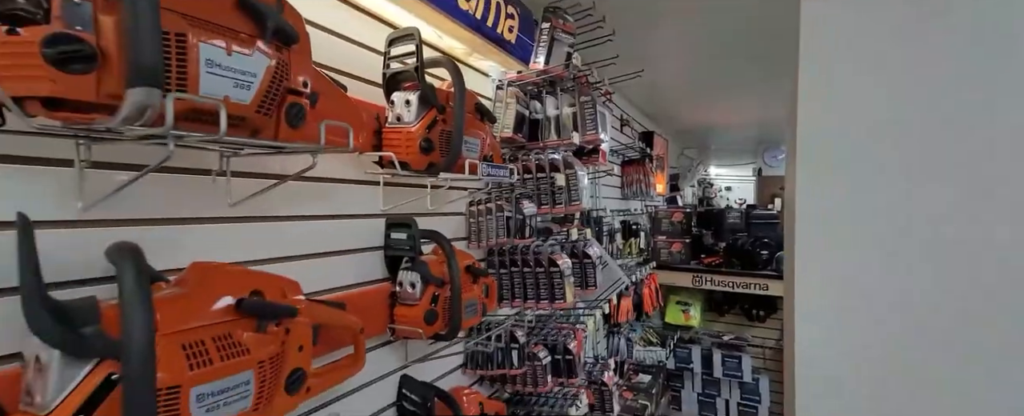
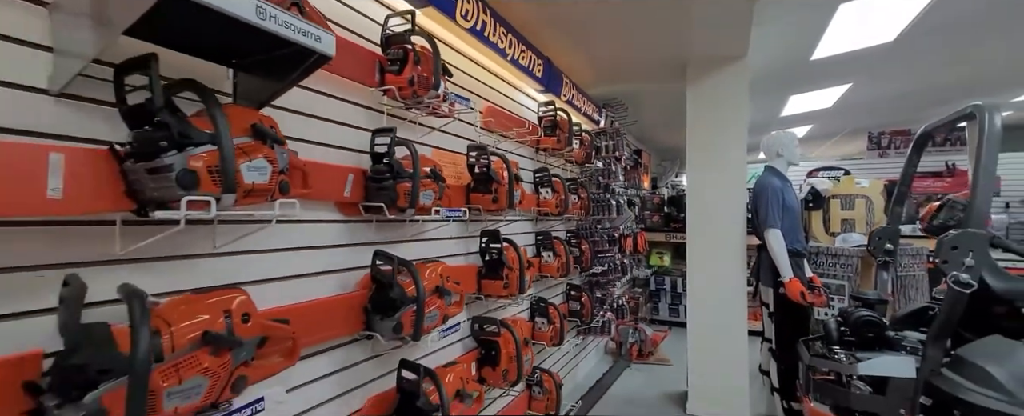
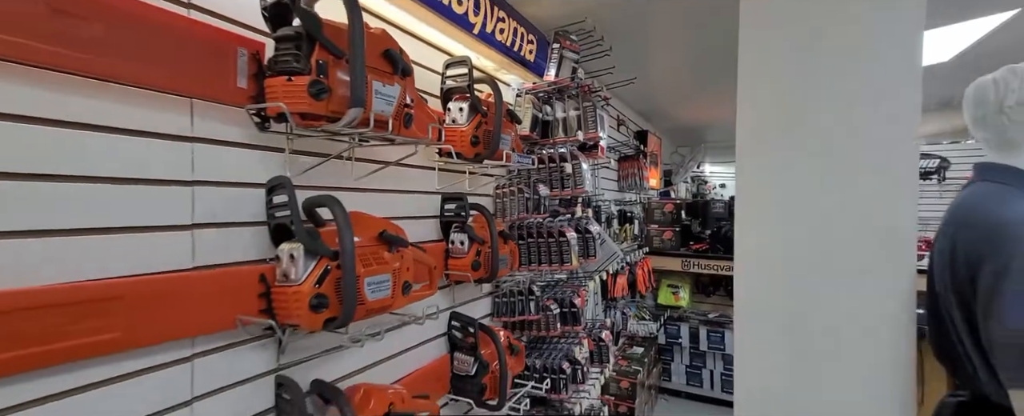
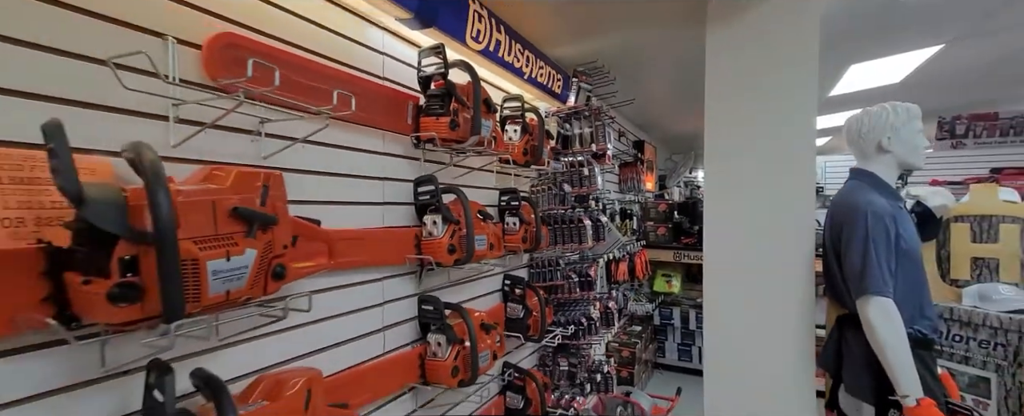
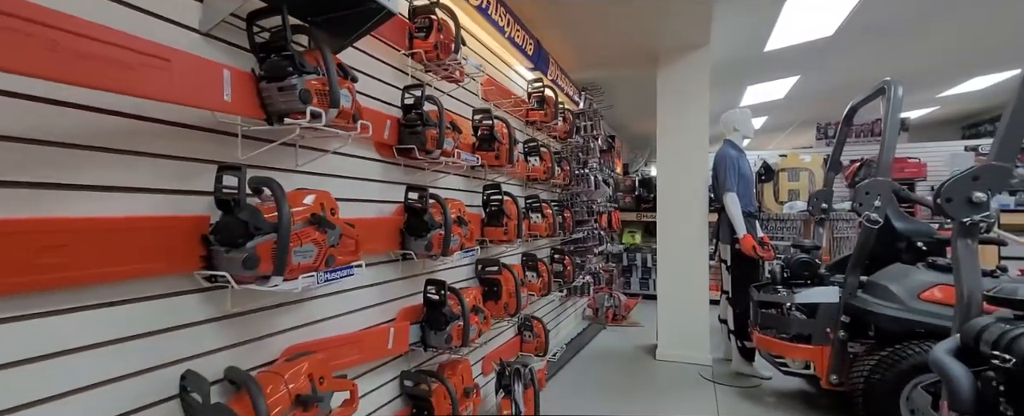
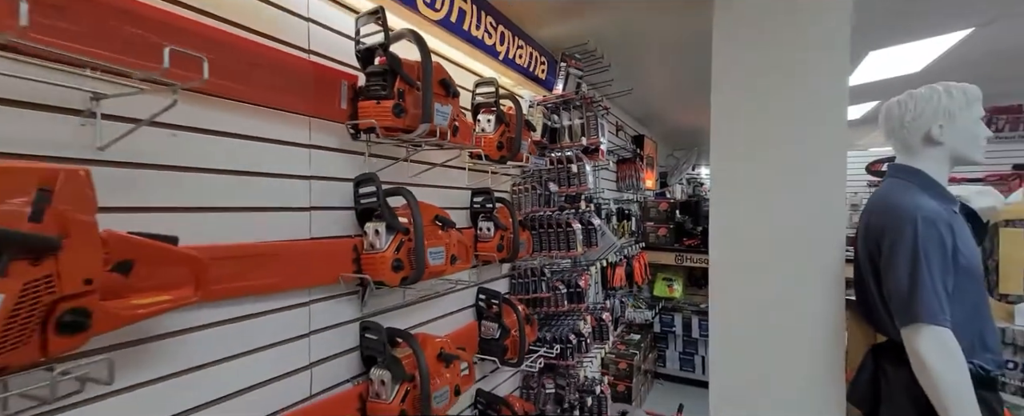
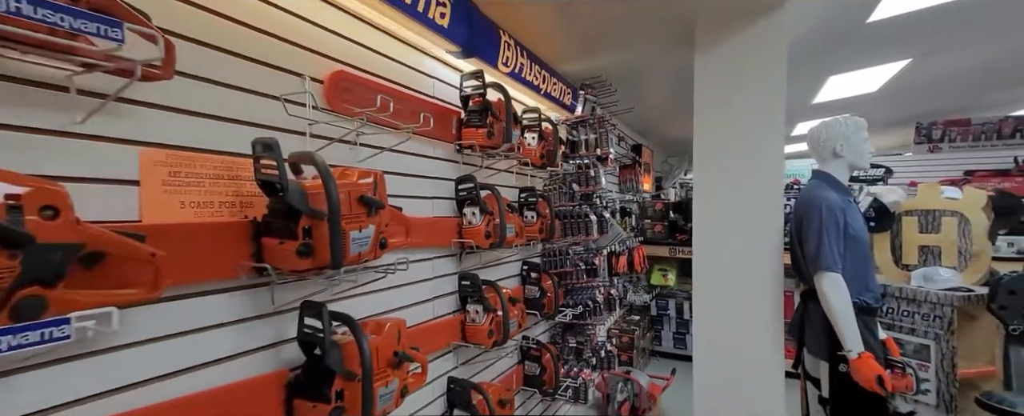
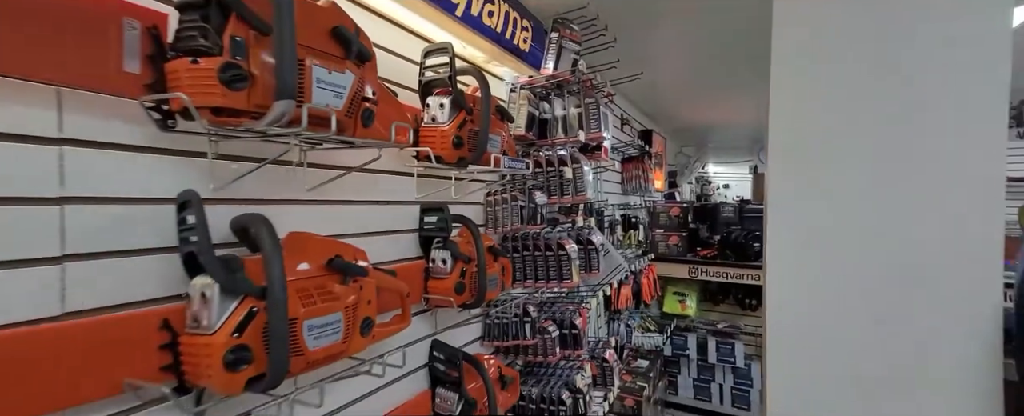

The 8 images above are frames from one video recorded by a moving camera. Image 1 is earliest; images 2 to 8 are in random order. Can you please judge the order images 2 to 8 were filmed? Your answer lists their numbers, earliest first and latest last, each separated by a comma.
8, 3, 6, 4, 7, 2, 5
